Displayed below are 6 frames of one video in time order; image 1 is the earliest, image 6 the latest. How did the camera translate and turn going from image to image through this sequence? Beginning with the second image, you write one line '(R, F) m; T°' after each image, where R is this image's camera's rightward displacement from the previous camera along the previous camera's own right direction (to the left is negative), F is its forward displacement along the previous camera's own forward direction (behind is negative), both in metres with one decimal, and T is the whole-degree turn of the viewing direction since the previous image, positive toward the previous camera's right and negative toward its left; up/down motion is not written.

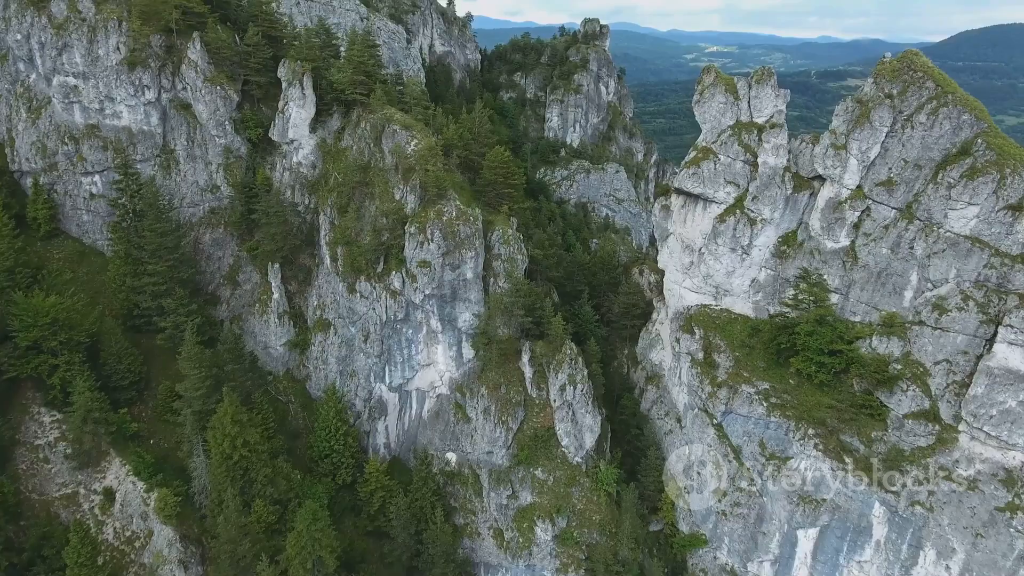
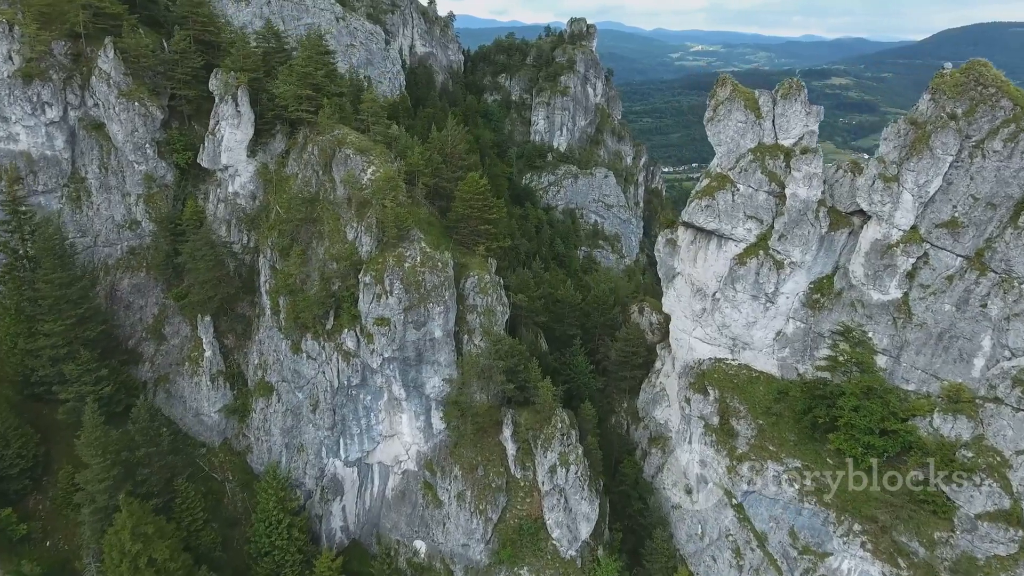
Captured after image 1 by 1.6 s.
(+0.6, +7.4) m; +1°
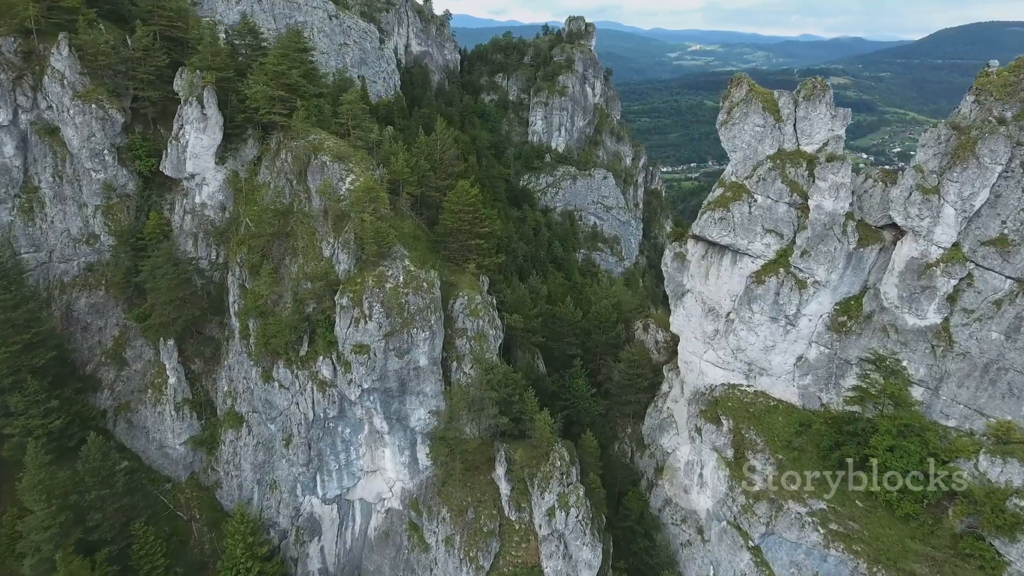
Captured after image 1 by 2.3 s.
(+0.2, +3.4) m; 0°
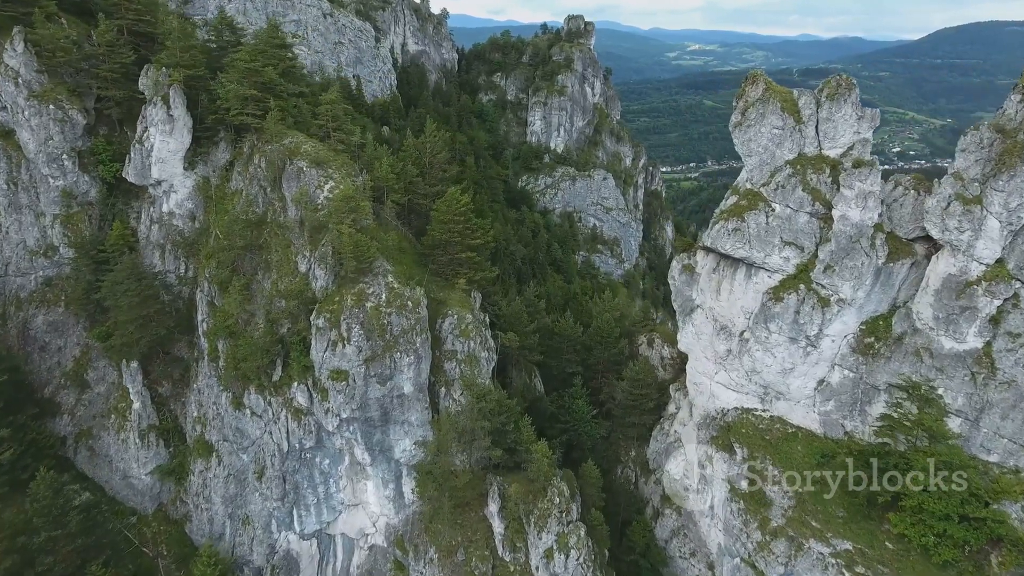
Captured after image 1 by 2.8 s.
(+0.2, +2.9) m; 0°
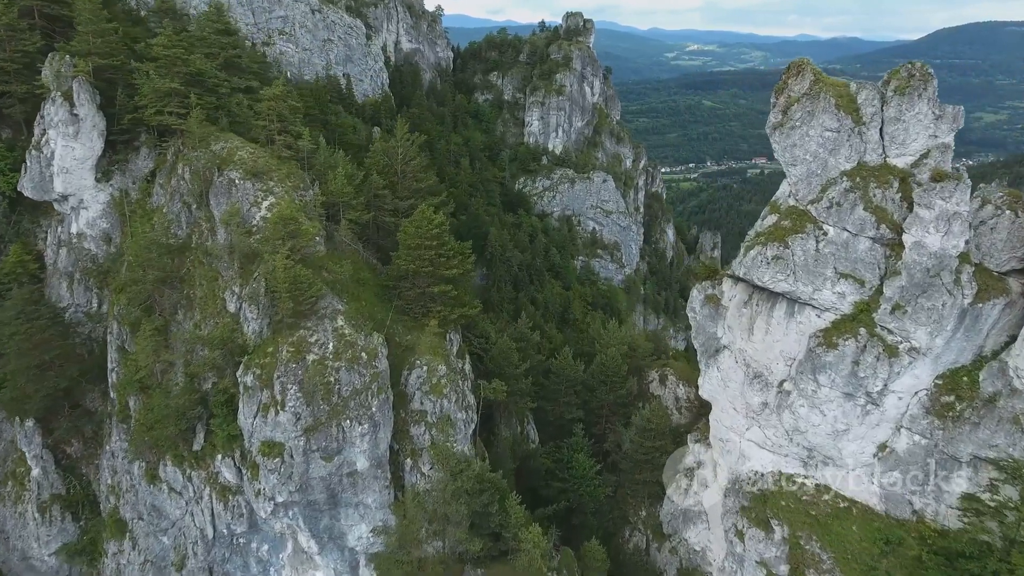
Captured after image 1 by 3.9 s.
(+0.5, +6.0) m; 0°
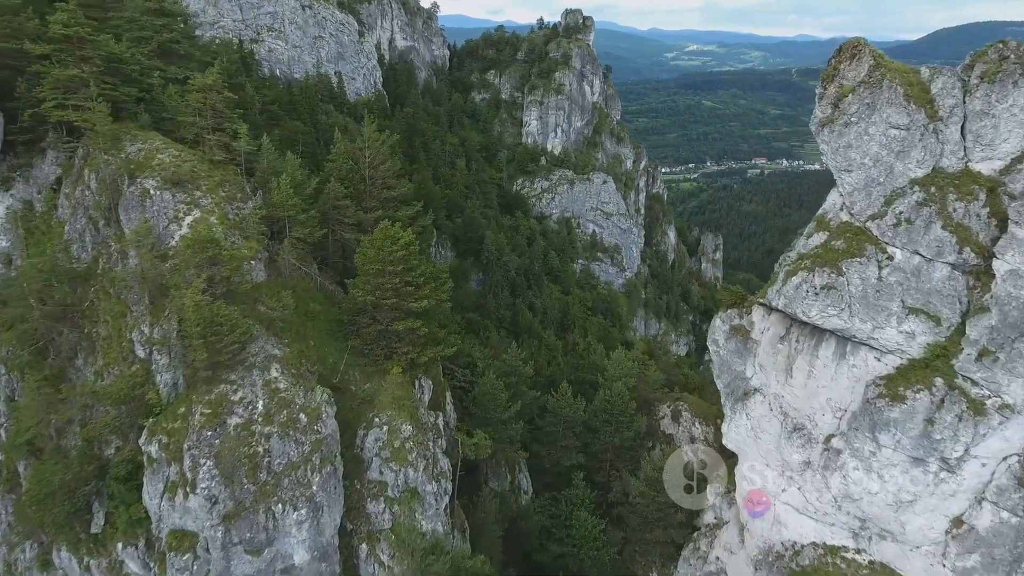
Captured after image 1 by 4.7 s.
(+0.5, +4.8) m; 0°
